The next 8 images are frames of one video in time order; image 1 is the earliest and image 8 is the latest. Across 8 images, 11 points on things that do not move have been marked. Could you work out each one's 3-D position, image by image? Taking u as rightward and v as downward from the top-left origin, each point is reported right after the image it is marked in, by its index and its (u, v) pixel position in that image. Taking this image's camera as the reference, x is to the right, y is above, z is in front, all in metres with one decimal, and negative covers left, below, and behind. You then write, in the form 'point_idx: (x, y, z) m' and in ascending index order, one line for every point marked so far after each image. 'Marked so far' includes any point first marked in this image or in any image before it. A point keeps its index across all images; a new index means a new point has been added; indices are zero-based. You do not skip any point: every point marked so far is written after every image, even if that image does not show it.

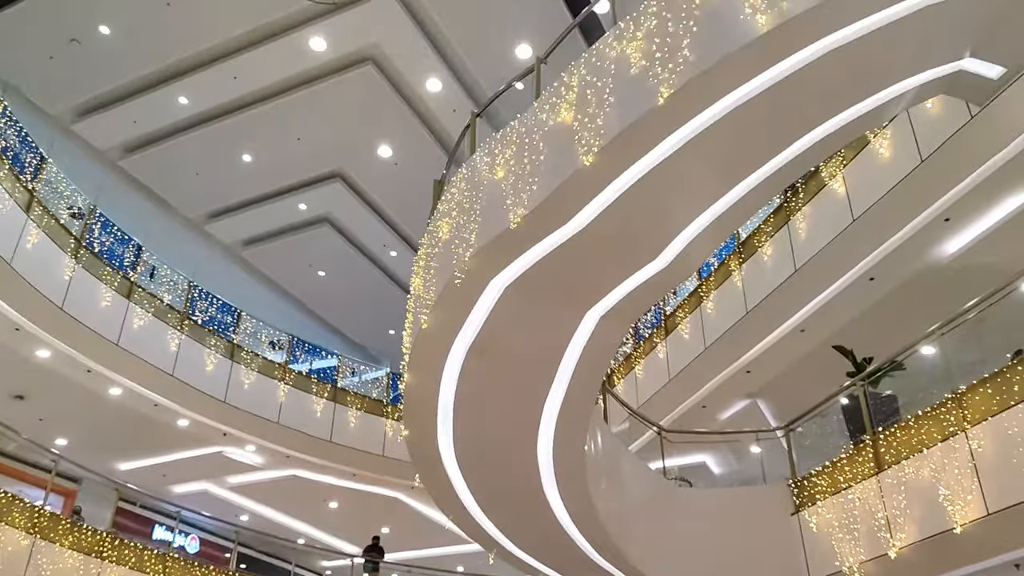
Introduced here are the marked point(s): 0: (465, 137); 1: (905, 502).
0: (-0.4, +1.3, +7.4) m
1: (+3.2, -1.7, +7.0) m
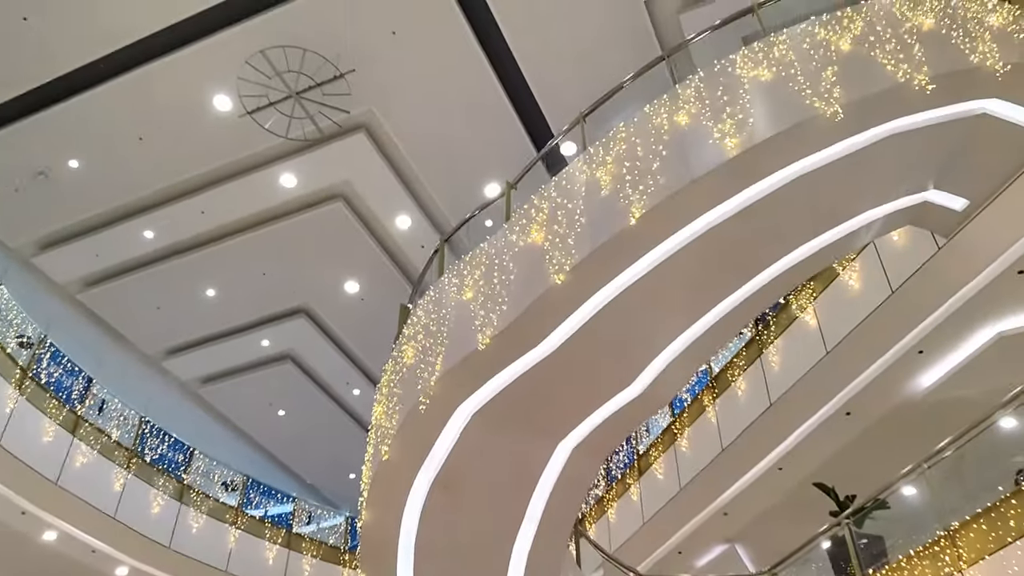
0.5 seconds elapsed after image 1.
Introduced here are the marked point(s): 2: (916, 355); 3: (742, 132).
0: (-0.7, +0.2, +7.2) m
1: (+3.0, -2.7, +6.5) m
2: (+3.8, -0.6, +8.1) m
3: (+1.4, +0.9, +5.2) m
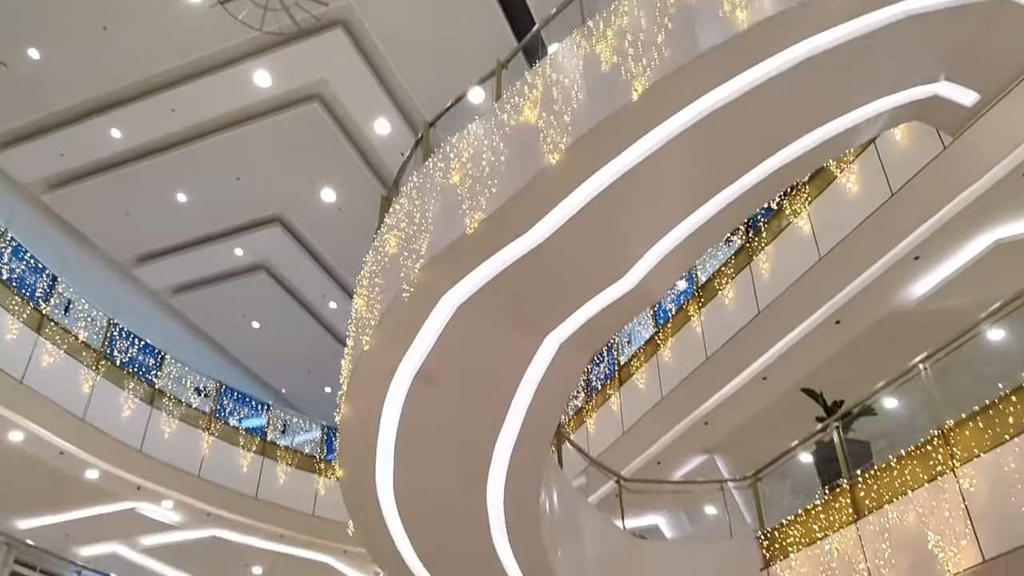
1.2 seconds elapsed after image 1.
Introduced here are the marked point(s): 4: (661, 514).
0: (-0.8, +1.1, +6.8) m
1: (+2.8, -1.9, +6.5) m
2: (+3.7, +0.2, +7.9) m
3: (+1.4, +1.6, +4.8) m
4: (+1.3, -2.1, +7.7) m
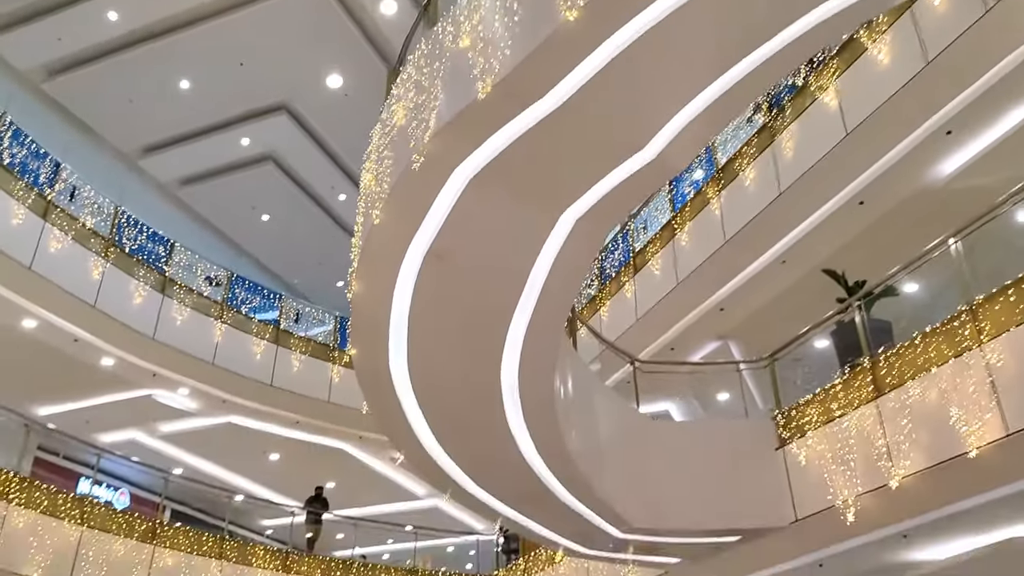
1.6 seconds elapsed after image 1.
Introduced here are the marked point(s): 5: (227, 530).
0: (-0.6, +2.0, +6.5) m
1: (+3.0, -1.0, +6.4) m
2: (+3.8, +1.3, +7.6) m
3: (+1.5, +2.3, +4.4) m
4: (+1.4, -1.0, +7.7) m
5: (-3.7, -3.2, +11.2) m
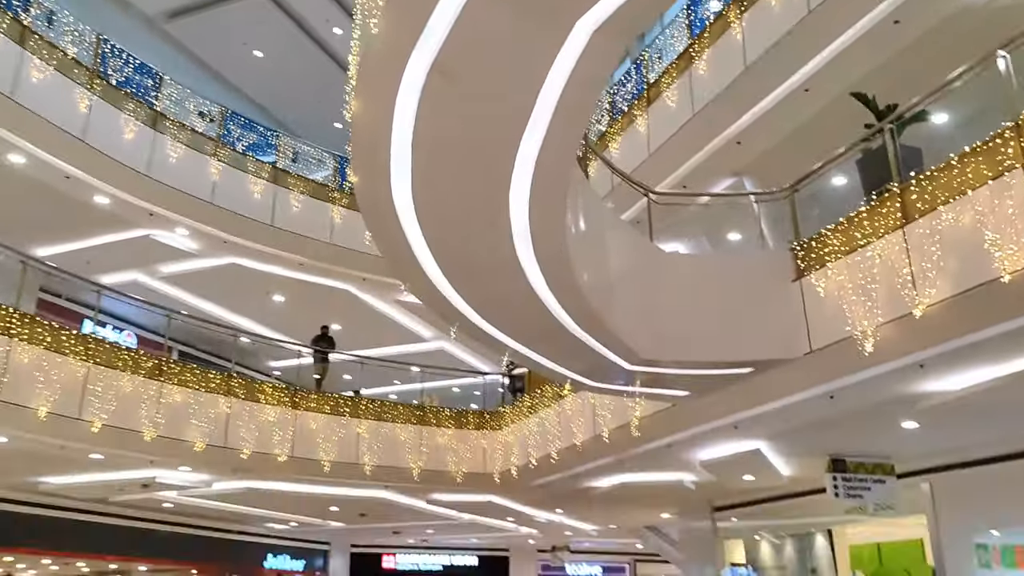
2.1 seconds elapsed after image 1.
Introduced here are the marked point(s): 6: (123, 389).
0: (-0.6, +3.3, +5.7) m
1: (+3.0, +0.2, +6.1) m
2: (+3.8, +2.8, +6.9) m
3: (+1.5, +3.2, +3.6) m
4: (+1.5, +0.4, +7.4) m
5: (-3.6, -1.1, +11.2) m
6: (-4.4, -1.1, +9.9) m
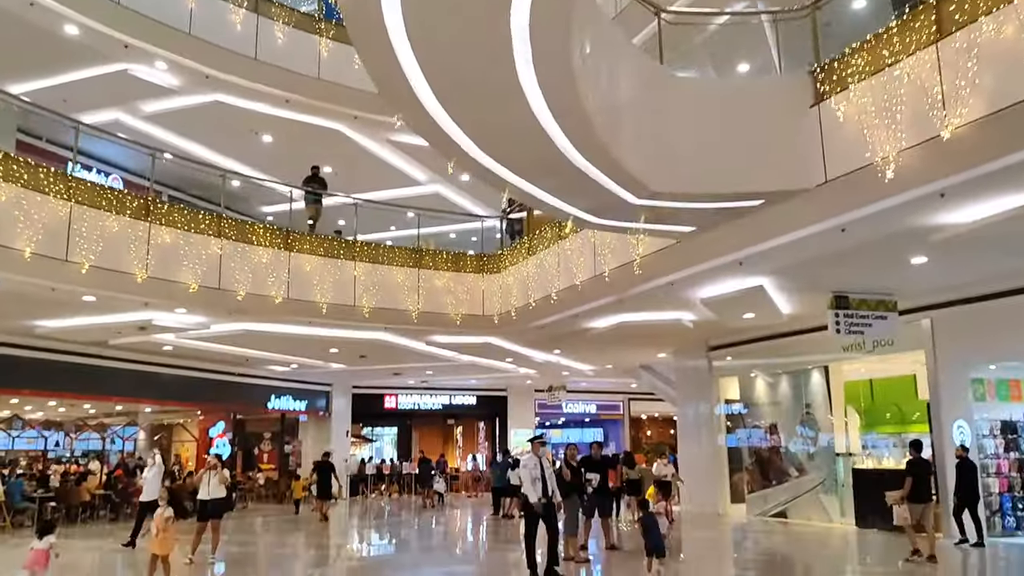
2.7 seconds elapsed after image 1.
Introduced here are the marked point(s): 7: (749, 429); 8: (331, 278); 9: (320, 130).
0: (-0.6, +4.3, +4.7) m
1: (+3.0, +1.4, +5.7) m
2: (+3.8, +4.0, +6.0) m
3: (+1.5, +3.9, +2.6) m
4: (+1.5, +1.8, +6.9) m
5: (-3.6, +1.0, +10.9) m
6: (-4.4, +0.6, +9.6) m
7: (+3.8, -2.3, +14.0) m
8: (-2.4, +0.1, +11.7) m
9: (-3.0, +2.4, +13.3) m
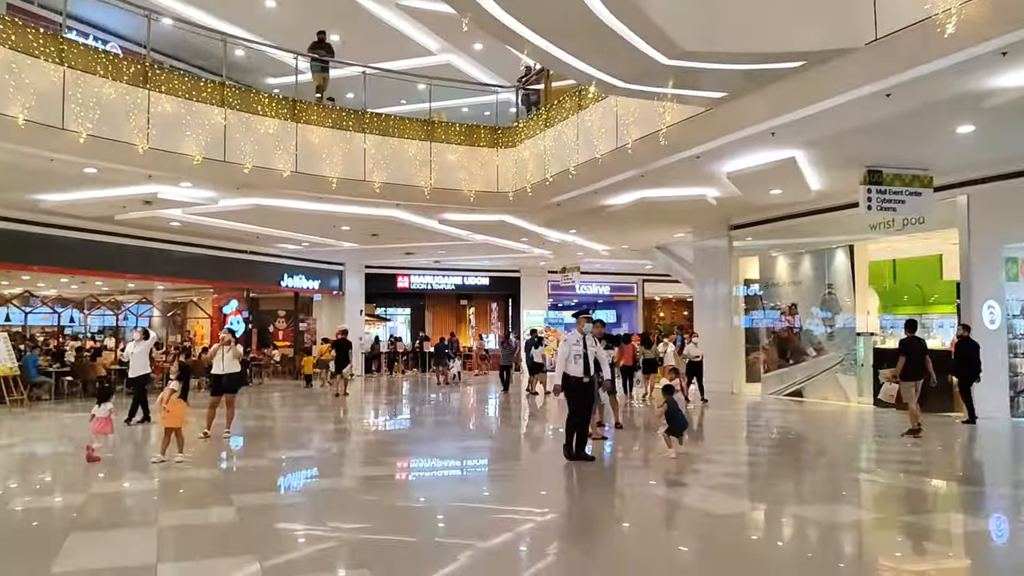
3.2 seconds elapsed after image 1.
0: (-0.5, +5.0, +3.8) m
1: (+3.2, +2.2, +5.1) m
2: (+4.0, +4.8, +5.0) m
3: (+1.6, +4.2, +1.7) m
4: (+1.6, +2.8, +6.2) m
5: (-3.4, +2.5, +10.4) m
6: (-4.2, +2.0, +9.1) m
7: (+4.0, -0.3, +13.7) m
8: (-2.2, +1.8, +11.3) m
9: (-2.7, +4.3, +12.6) m
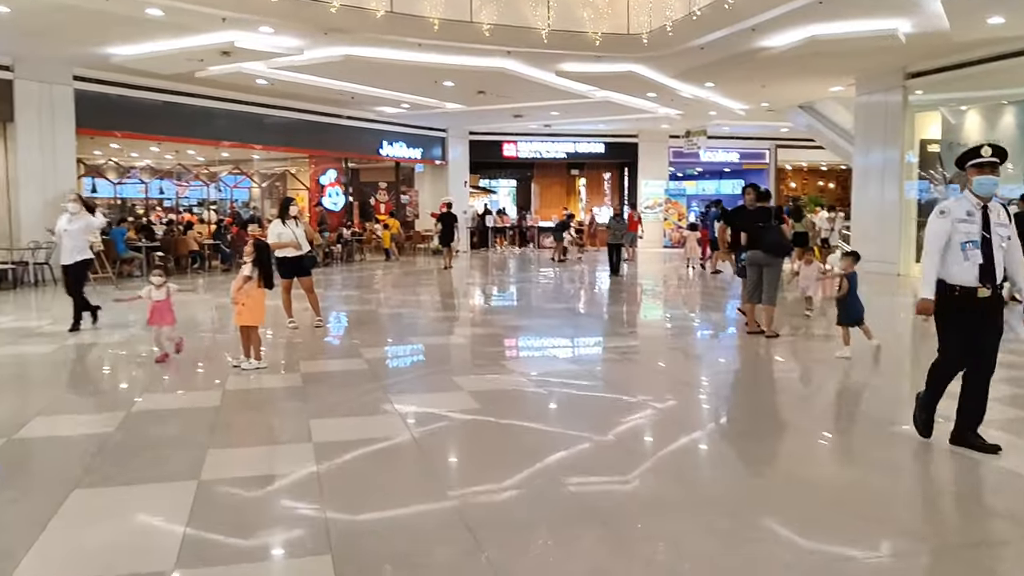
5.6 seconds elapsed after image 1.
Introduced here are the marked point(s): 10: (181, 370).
0: (+0.1, +5.3, +1.4) m
1: (+3.9, +2.8, +2.7) m
2: (+4.7, +5.4, +2.2) m
3: (+1.9, +4.3, -0.7) m
4: (+2.5, +3.5, +3.9) m
5: (-2.0, +3.9, +8.6) m
6: (-3.0, +3.2, +7.5) m
7: (+5.8, +1.5, +11.5) m
8: (-0.8, +3.3, +9.5) m
9: (-1.1, +5.9, +10.5) m
10: (-2.2, -0.6, +5.7) m
